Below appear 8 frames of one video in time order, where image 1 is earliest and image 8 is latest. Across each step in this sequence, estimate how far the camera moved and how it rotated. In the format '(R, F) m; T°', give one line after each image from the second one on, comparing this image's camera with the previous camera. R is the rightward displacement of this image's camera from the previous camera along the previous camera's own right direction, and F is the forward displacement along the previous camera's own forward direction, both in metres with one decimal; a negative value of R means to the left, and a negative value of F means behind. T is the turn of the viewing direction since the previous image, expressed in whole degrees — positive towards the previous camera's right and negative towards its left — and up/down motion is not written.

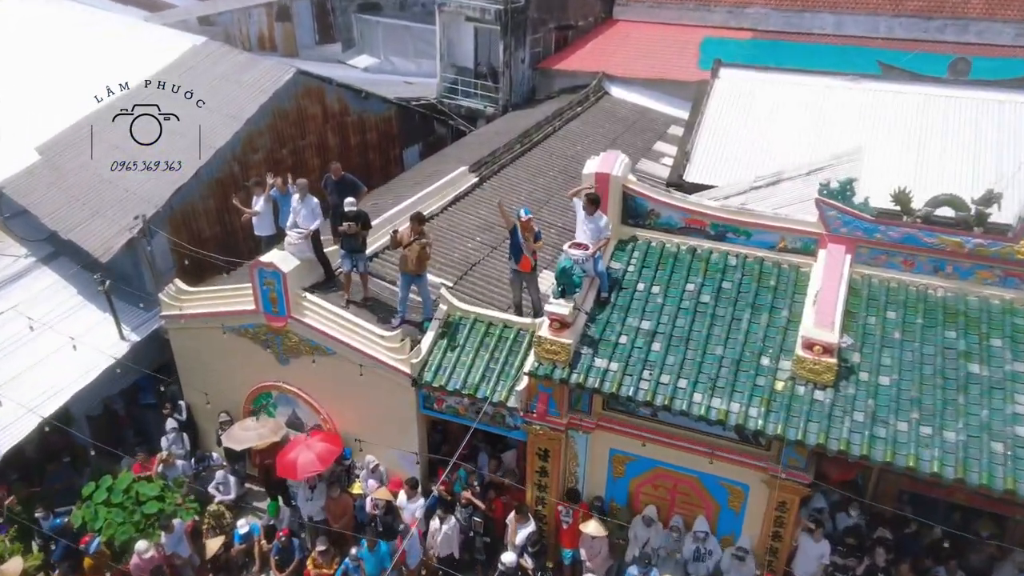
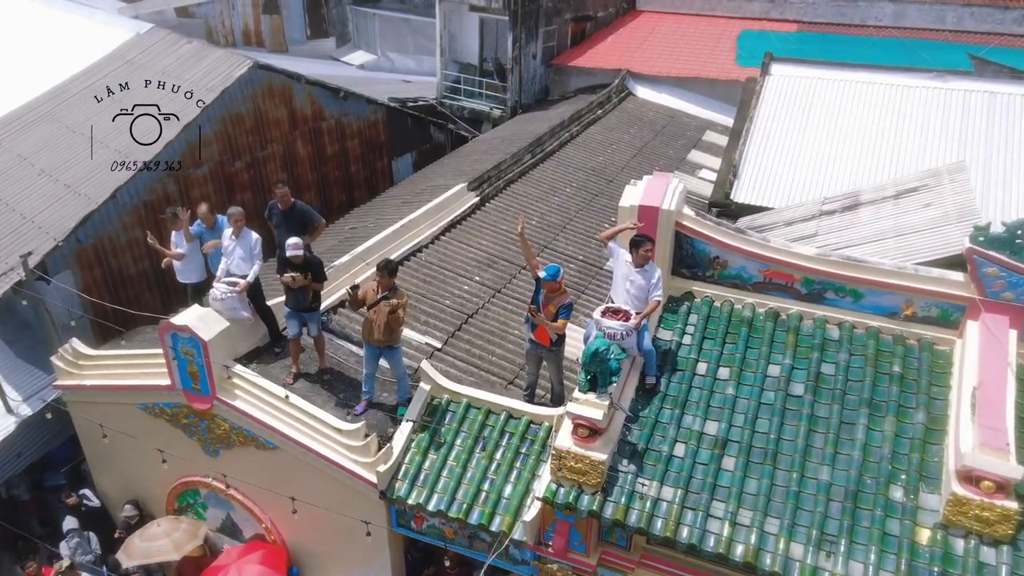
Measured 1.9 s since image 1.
(0.0, +3.1) m; -1°
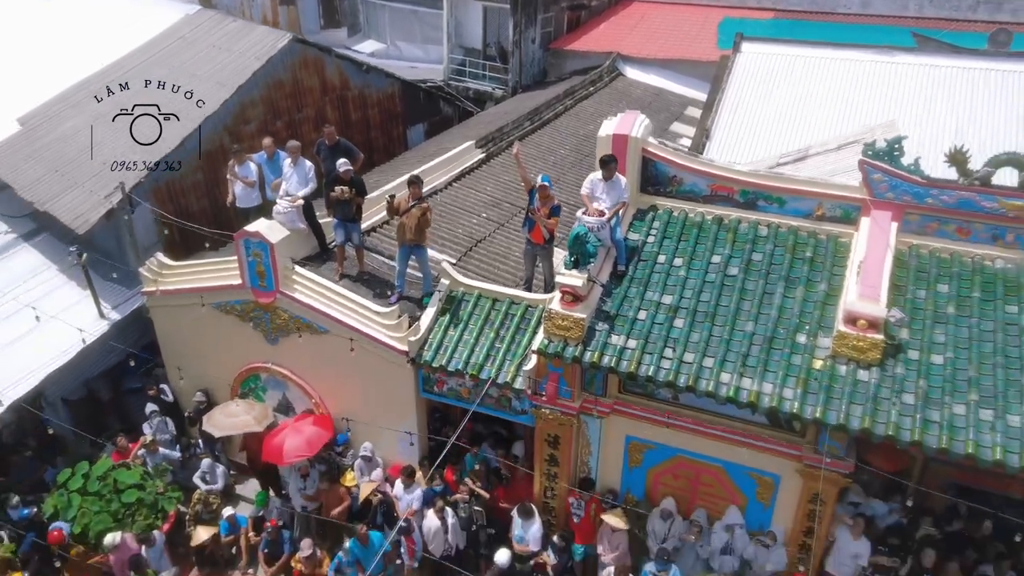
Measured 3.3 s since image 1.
(0.0, -2.2) m; 0°
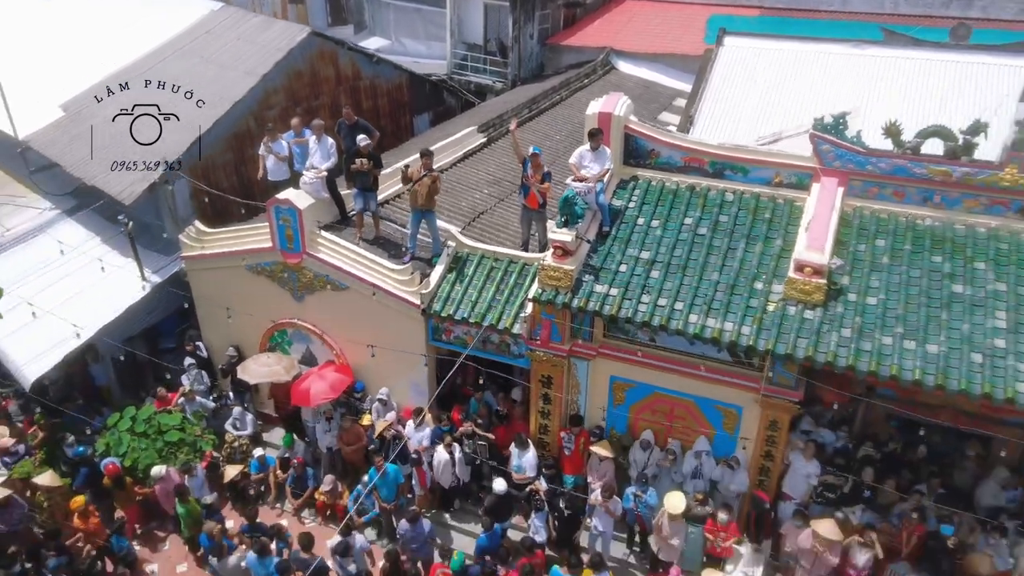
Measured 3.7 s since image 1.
(0.0, -1.4) m; 0°
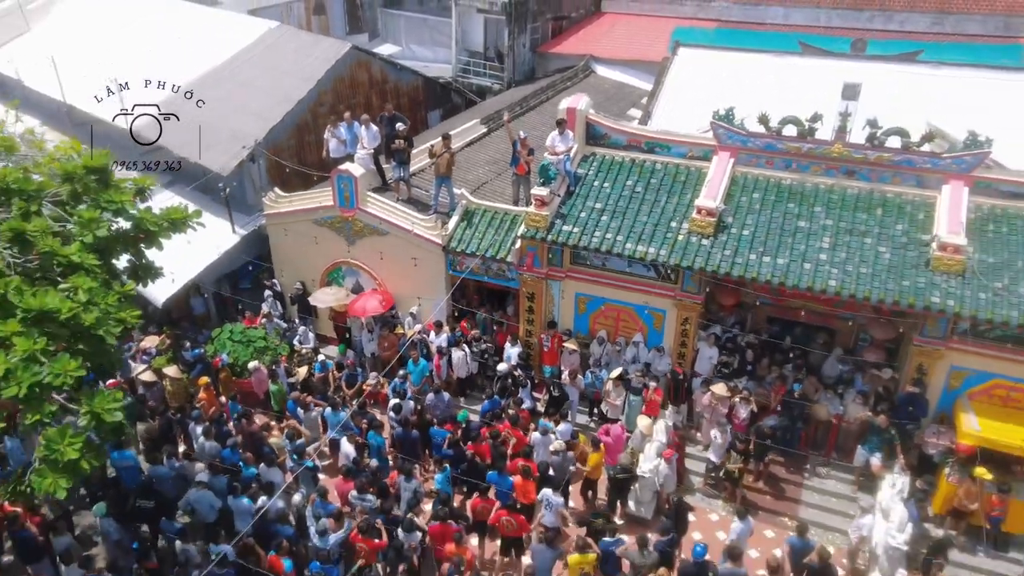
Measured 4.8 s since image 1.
(+0.1, -4.7) m; 0°
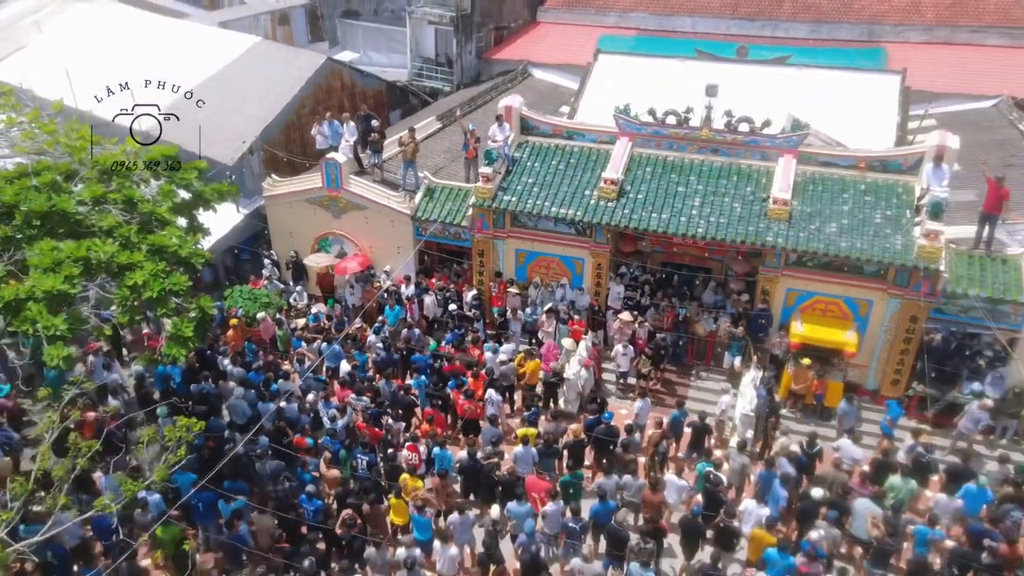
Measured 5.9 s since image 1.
(0.0, -4.6) m; +4°
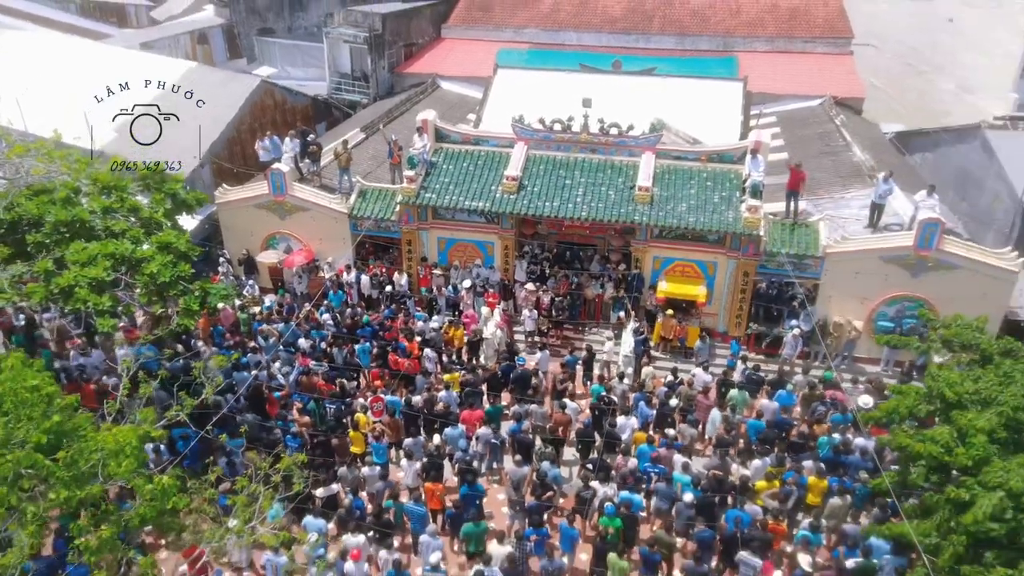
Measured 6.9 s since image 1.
(-0.3, -4.4) m; +6°
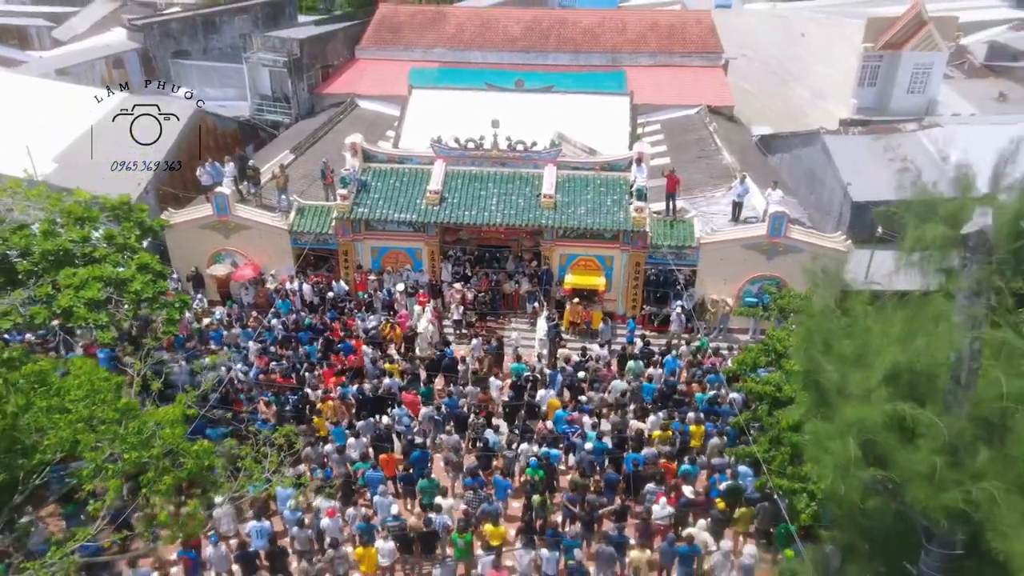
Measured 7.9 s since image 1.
(-0.4, -3.6) m; +6°
